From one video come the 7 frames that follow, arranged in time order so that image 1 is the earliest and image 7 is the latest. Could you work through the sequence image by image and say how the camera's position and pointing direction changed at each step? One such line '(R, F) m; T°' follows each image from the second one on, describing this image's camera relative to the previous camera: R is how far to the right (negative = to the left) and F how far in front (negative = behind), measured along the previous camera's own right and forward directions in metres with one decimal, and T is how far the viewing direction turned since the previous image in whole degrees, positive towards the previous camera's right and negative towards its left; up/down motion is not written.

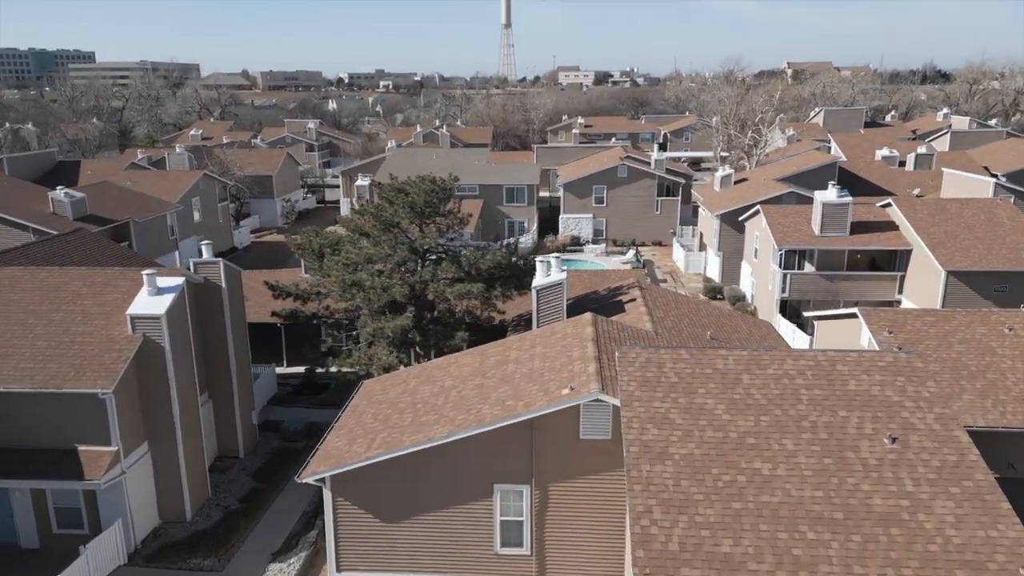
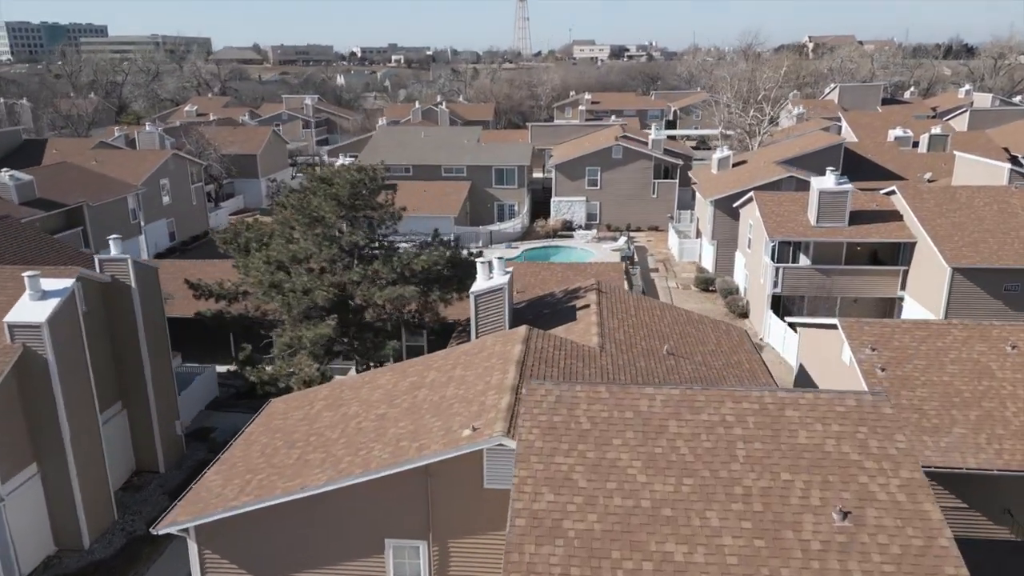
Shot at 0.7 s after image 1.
(+1.8, +2.2) m; -1°
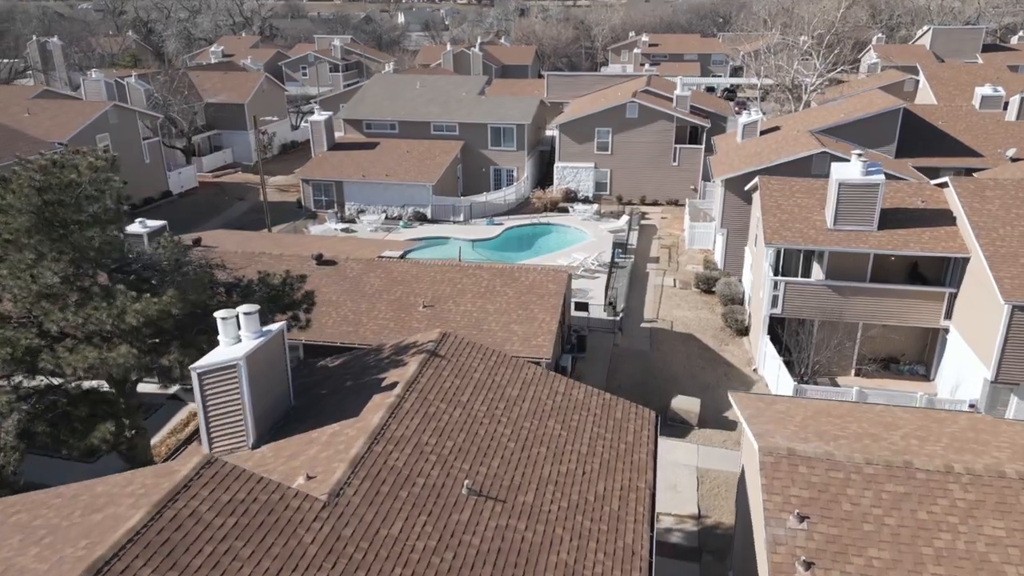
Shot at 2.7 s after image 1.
(+4.7, +6.4) m; -6°
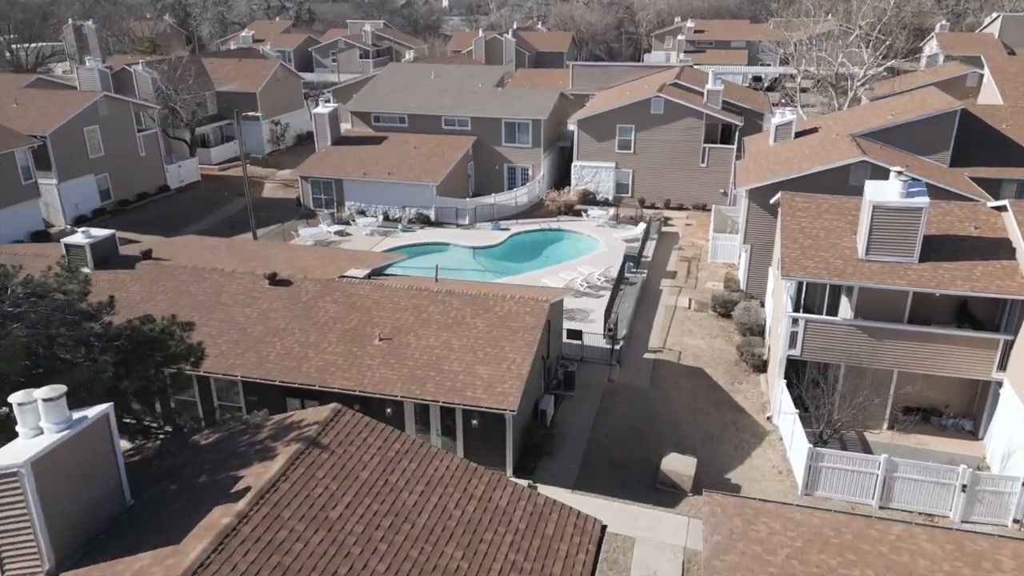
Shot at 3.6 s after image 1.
(+1.8, +3.0) m; -3°
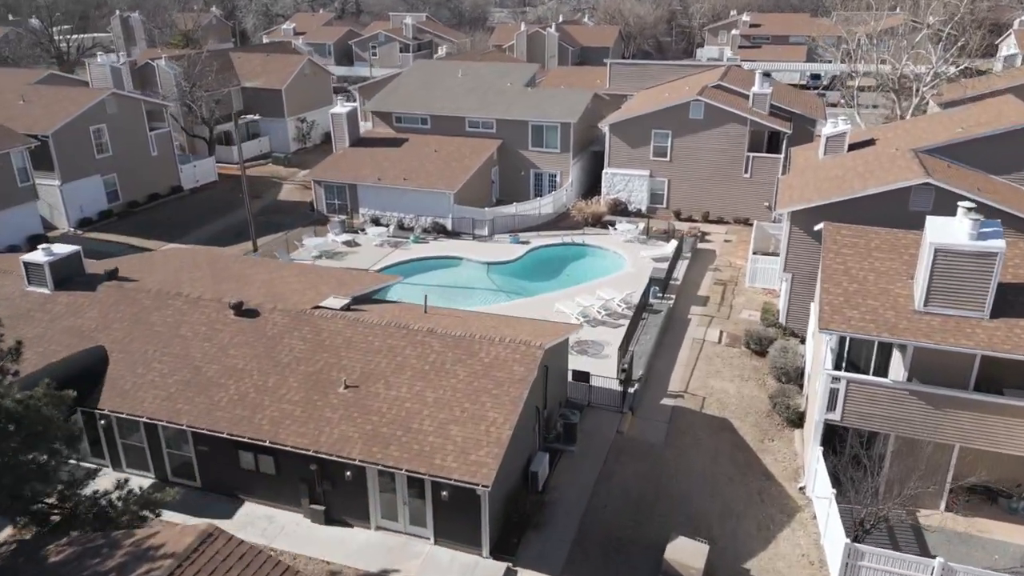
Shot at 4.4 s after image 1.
(+1.3, +2.7) m; -4°
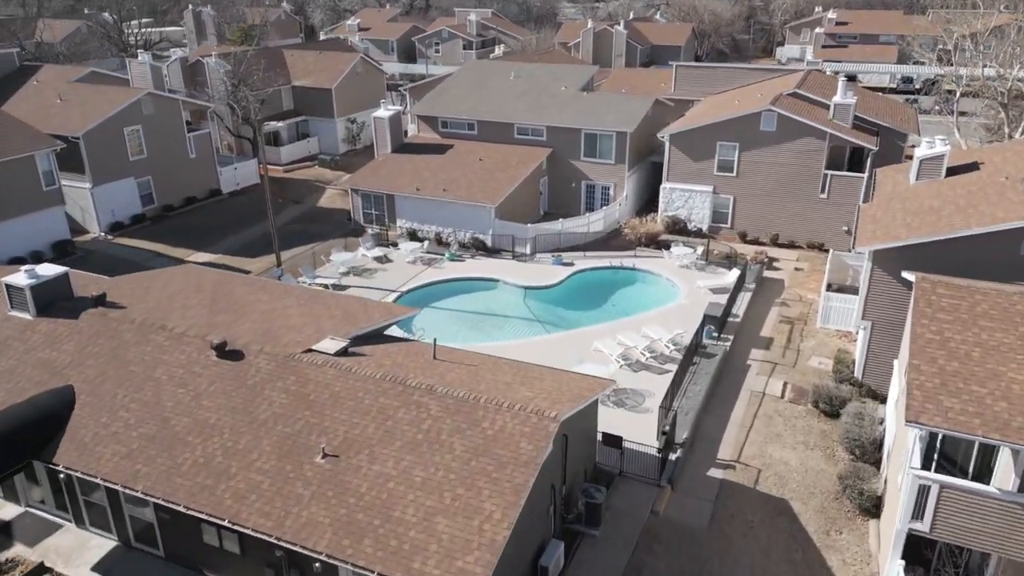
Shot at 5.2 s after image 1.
(+1.0, +2.8) m; -5°
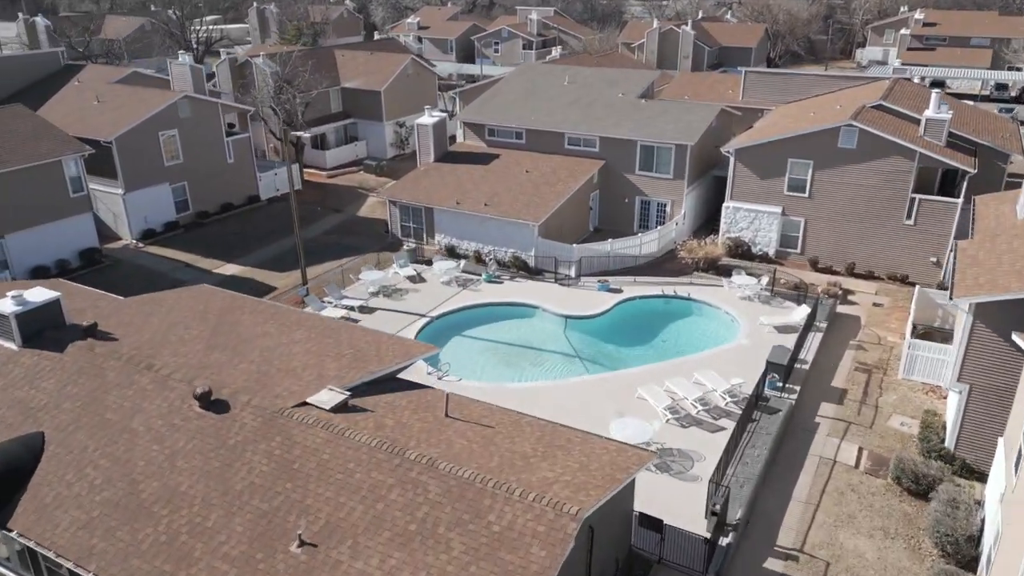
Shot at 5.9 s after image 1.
(+0.6, +2.4) m; -5°
